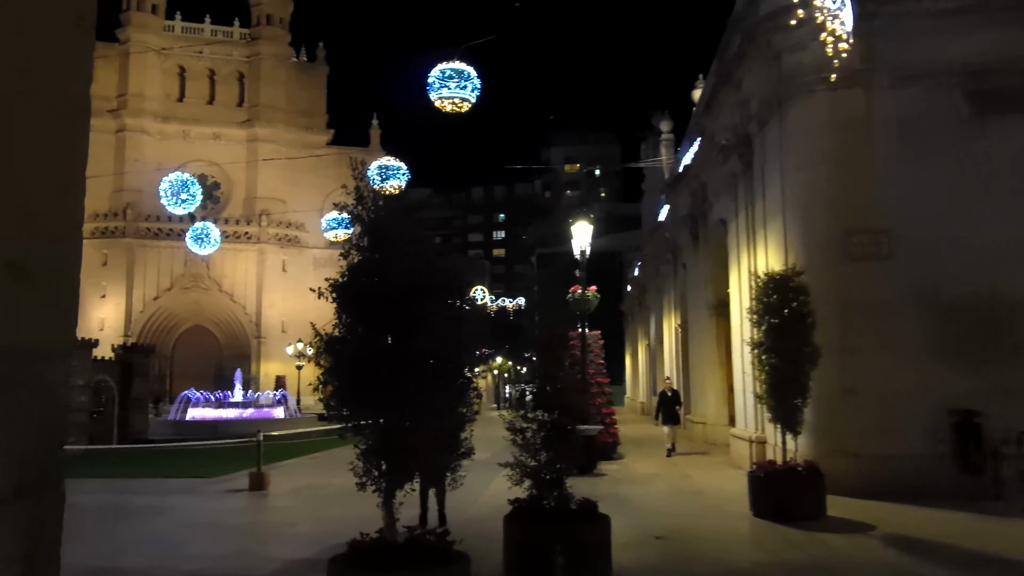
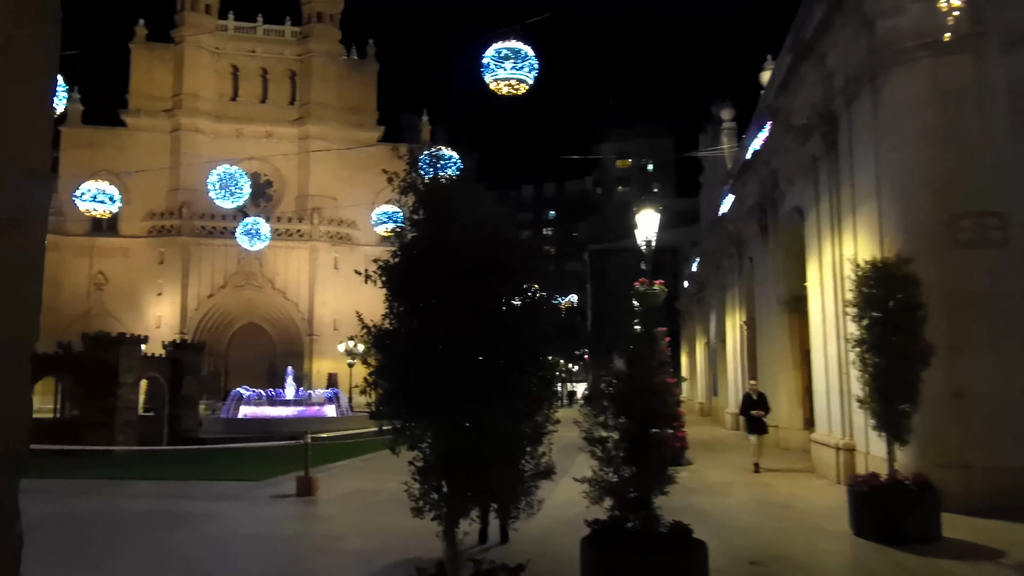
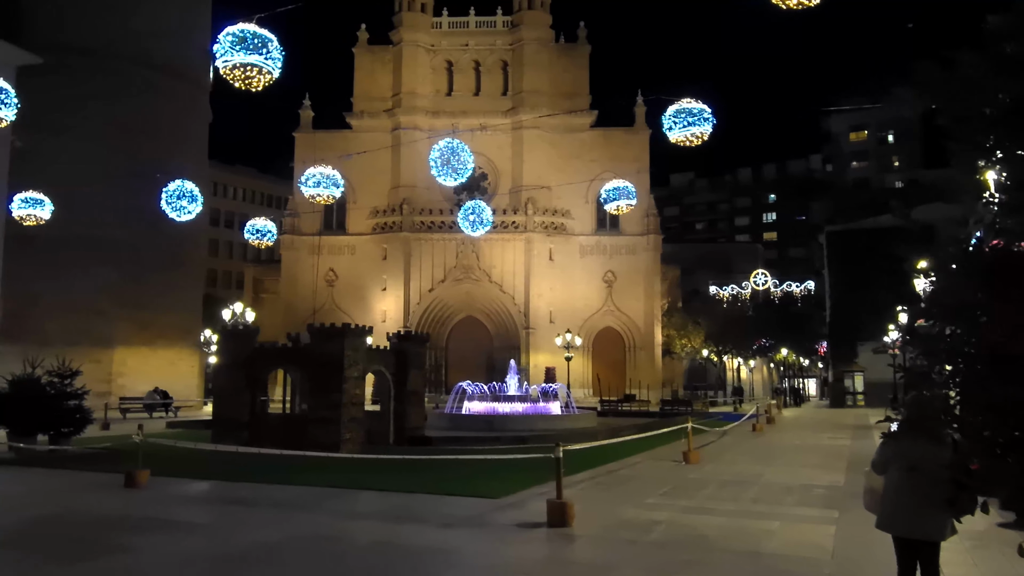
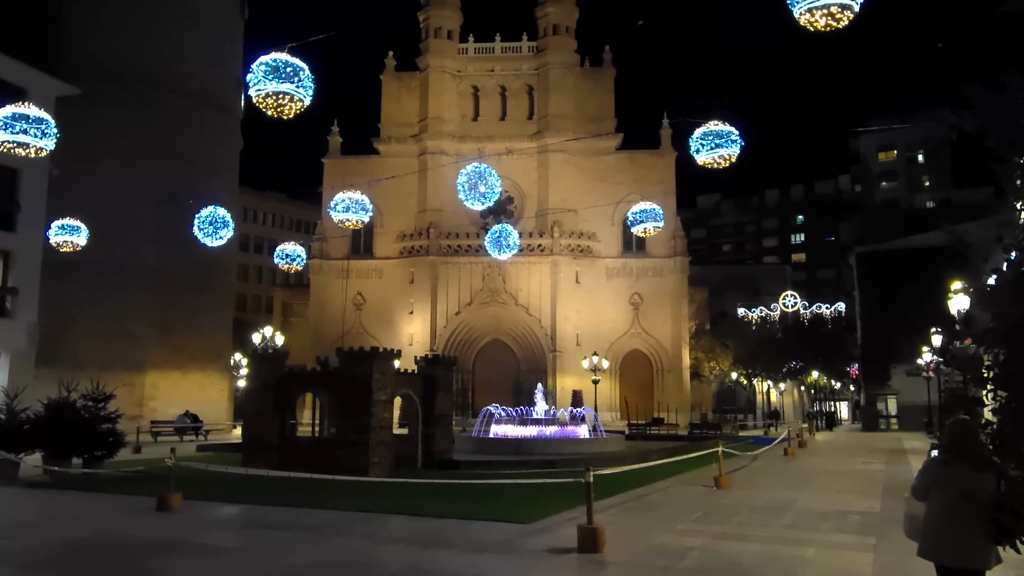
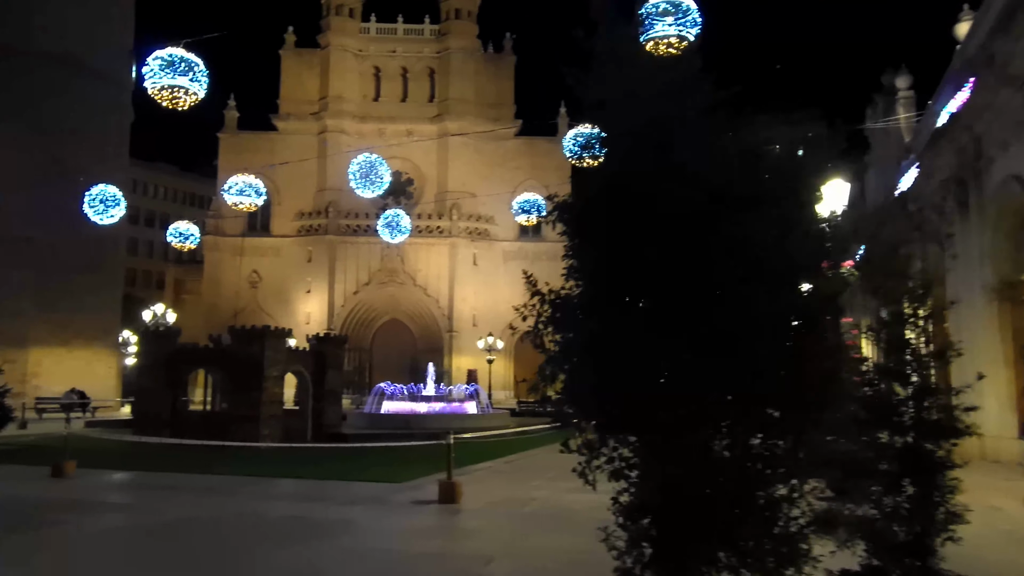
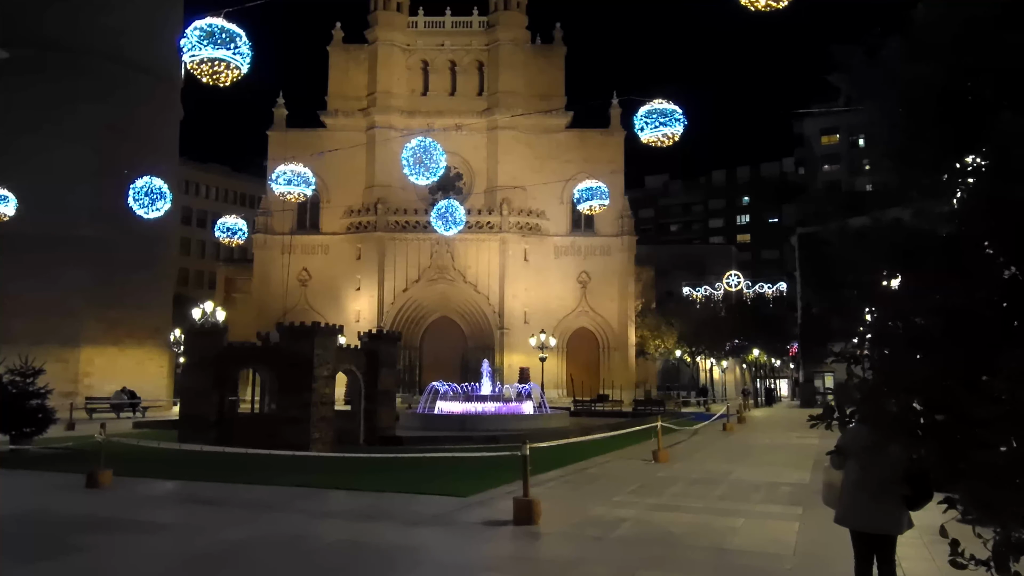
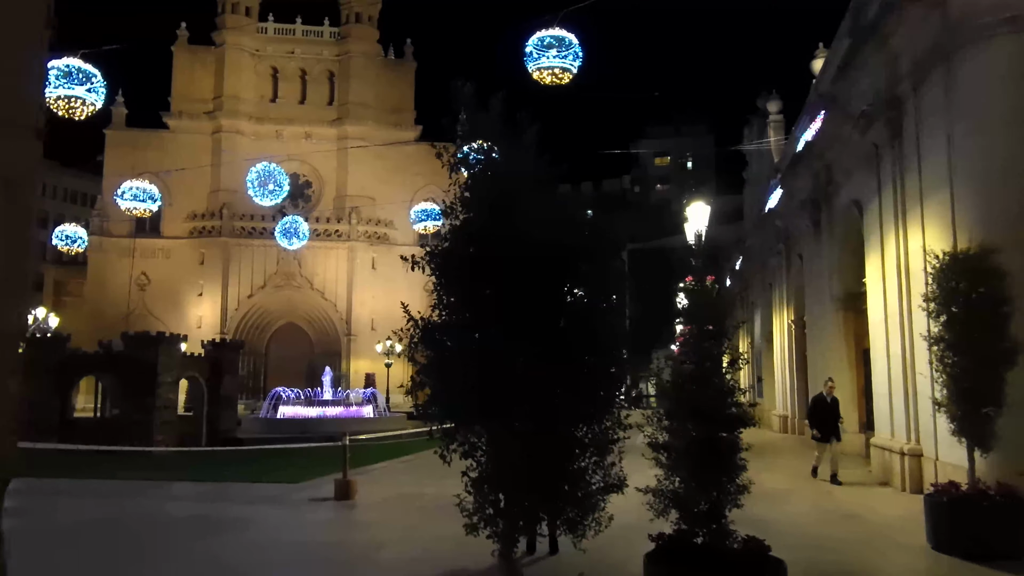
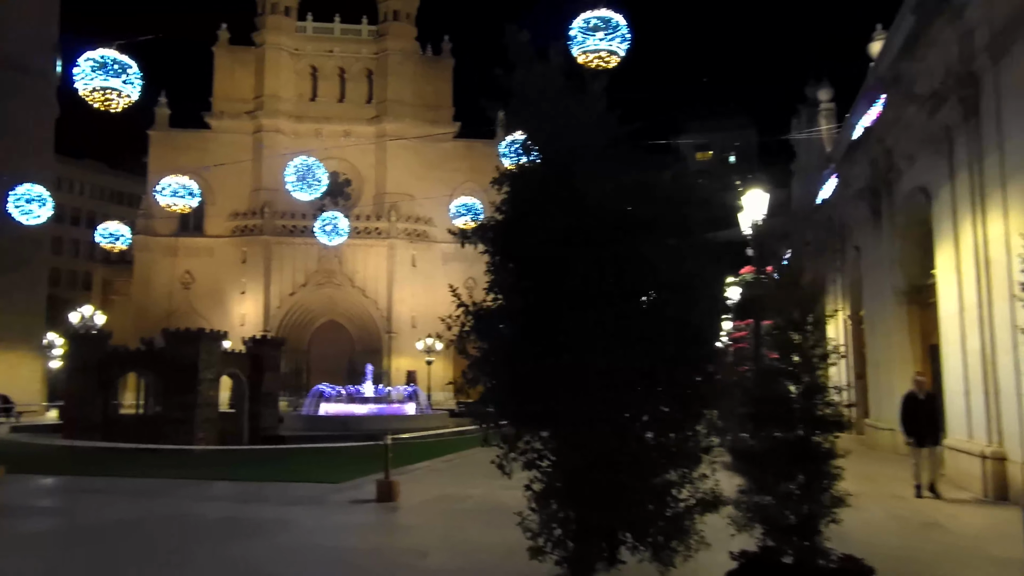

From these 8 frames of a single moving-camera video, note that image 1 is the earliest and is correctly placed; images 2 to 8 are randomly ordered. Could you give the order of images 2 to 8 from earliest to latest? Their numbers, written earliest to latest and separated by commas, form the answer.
2, 7, 8, 5, 6, 3, 4
